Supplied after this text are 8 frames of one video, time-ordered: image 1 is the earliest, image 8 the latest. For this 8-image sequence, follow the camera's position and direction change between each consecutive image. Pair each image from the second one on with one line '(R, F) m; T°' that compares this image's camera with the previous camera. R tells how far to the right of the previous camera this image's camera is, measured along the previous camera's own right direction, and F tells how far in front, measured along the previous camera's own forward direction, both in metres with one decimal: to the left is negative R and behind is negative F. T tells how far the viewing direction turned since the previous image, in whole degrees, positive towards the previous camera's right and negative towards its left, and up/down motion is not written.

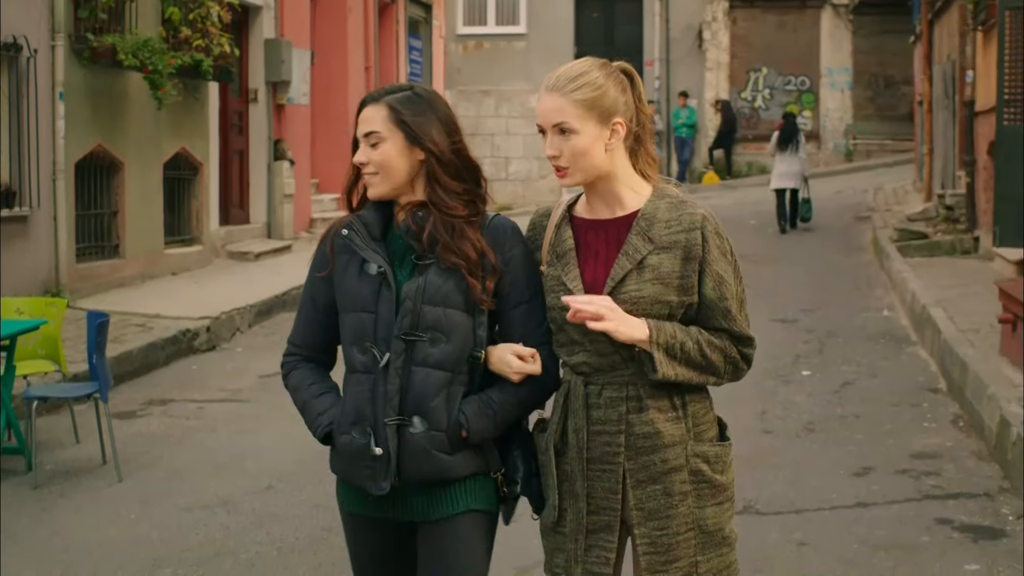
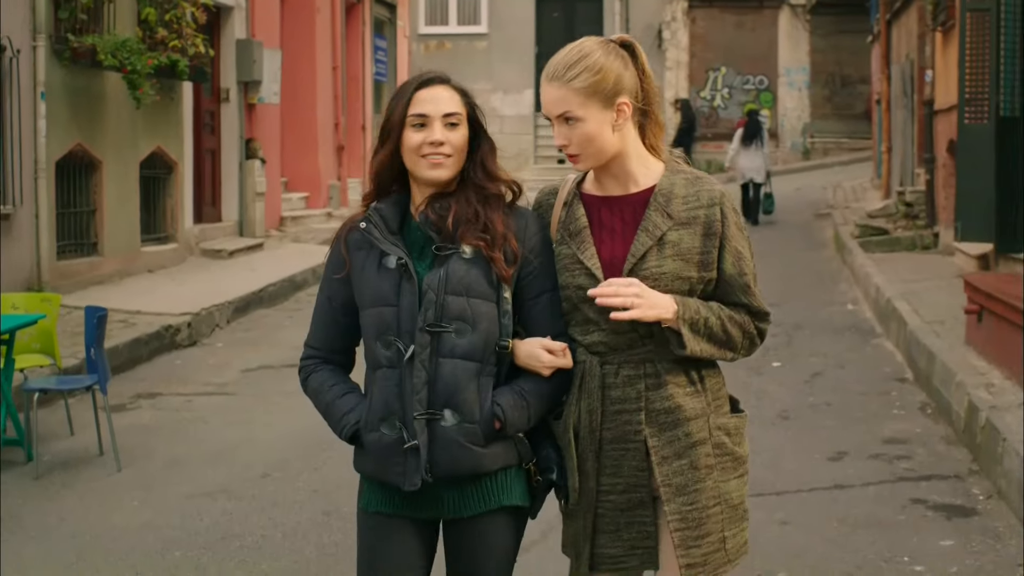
(-0.2, -0.2) m; +2°
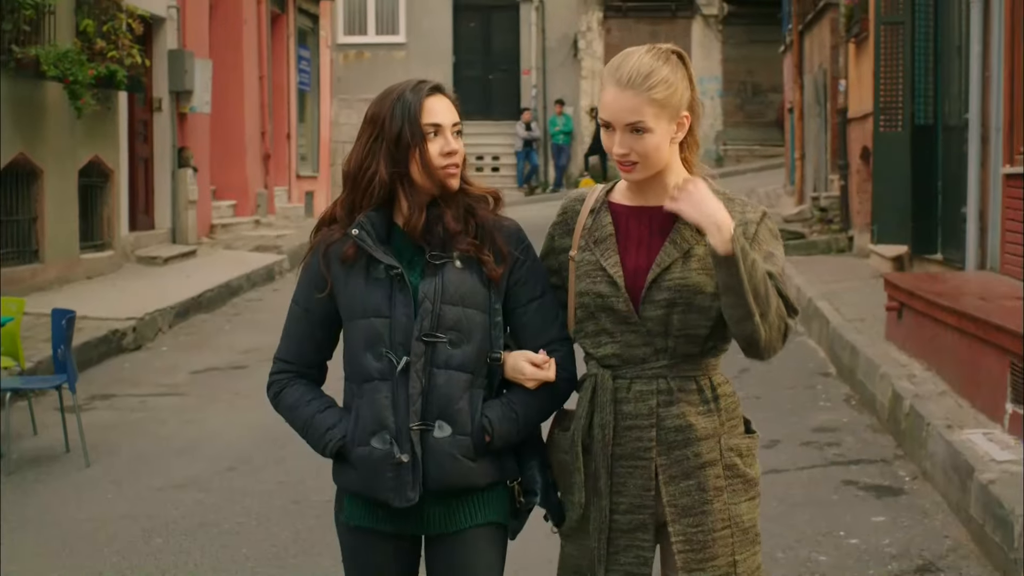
(-0.2, -0.4) m; +4°
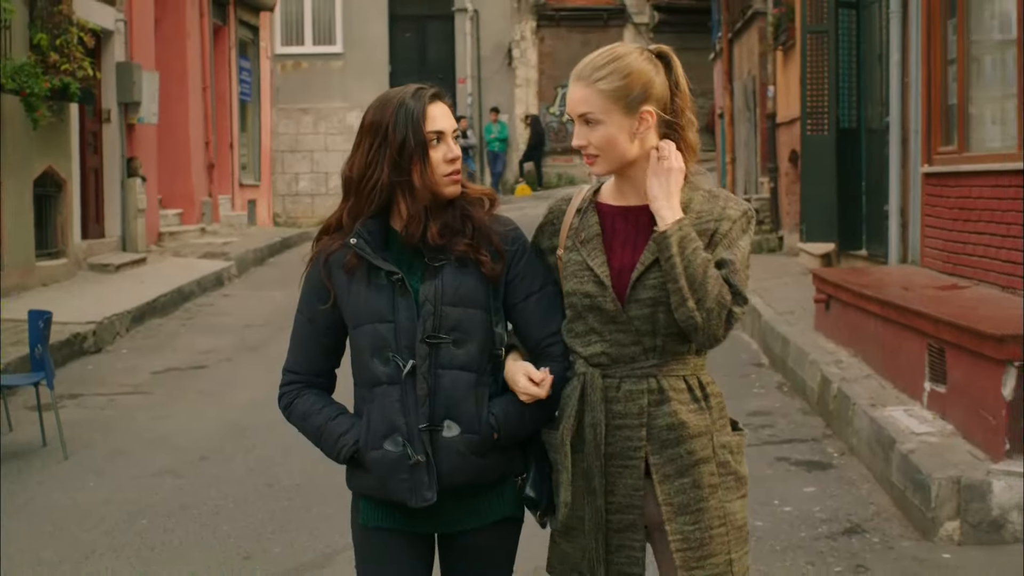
(-0.1, -0.5) m; +3°
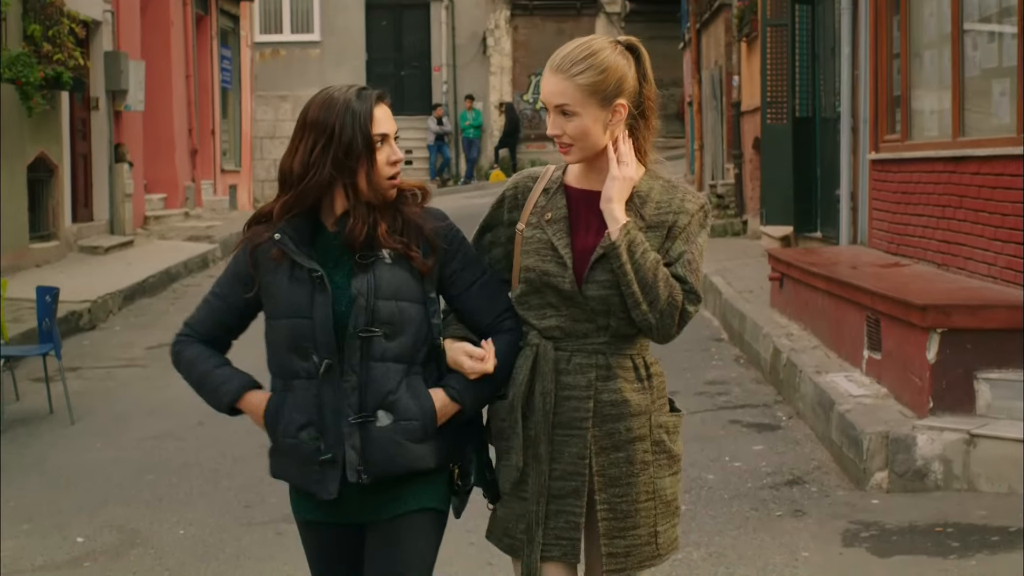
(0.0, -0.7) m; +1°
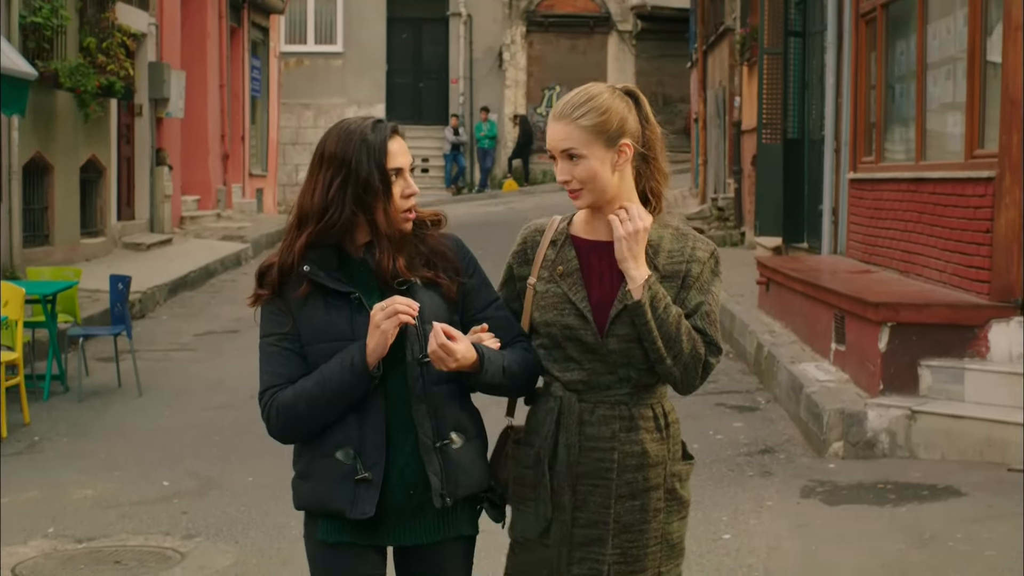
(-0.1, -1.3) m; 0°
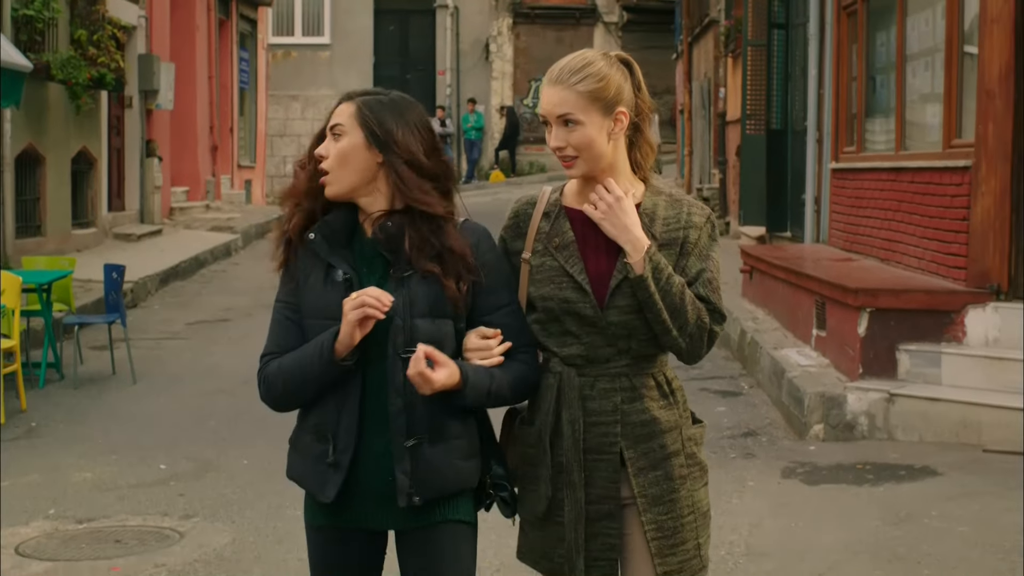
(0.0, -0.2) m; +1°
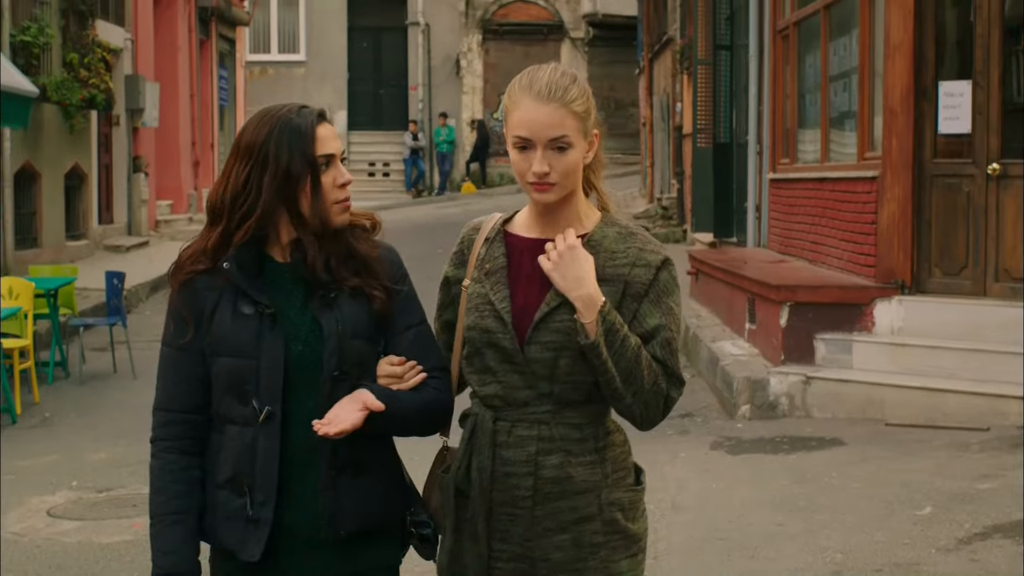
(+0.1, -1.1) m; +1°
